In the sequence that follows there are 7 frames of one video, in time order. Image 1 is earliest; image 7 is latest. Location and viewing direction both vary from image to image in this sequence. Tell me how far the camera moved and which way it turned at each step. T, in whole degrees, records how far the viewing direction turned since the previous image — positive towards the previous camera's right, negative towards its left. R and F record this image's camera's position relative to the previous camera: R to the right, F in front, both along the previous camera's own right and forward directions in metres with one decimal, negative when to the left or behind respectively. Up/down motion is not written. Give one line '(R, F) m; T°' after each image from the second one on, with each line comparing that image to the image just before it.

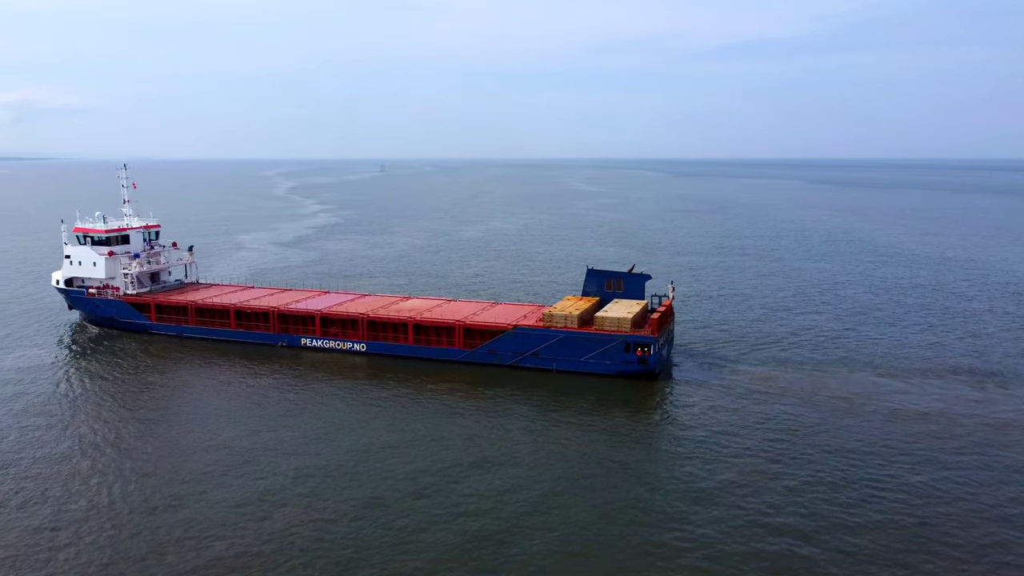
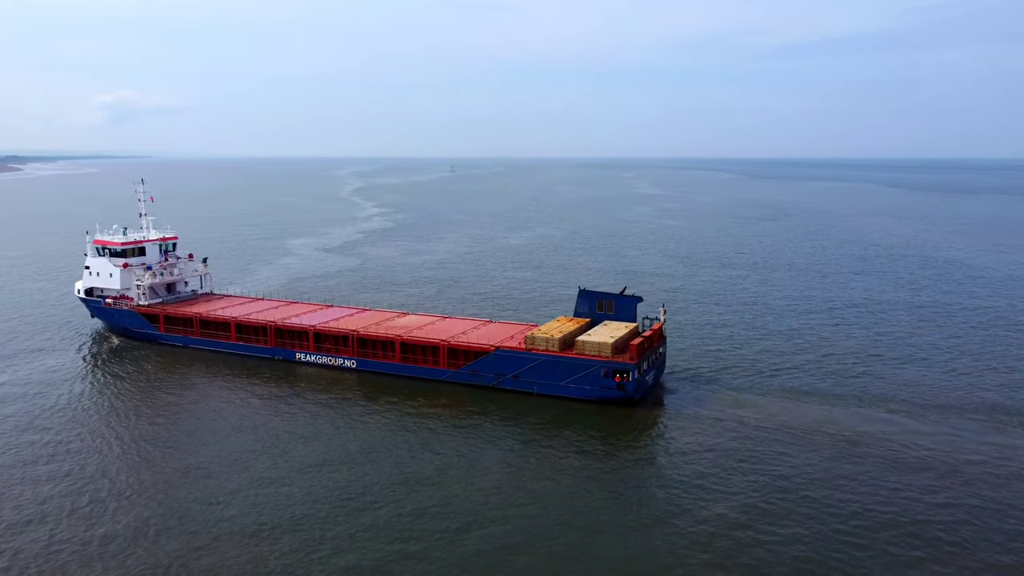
(+3.7, +0.3) m; -5°
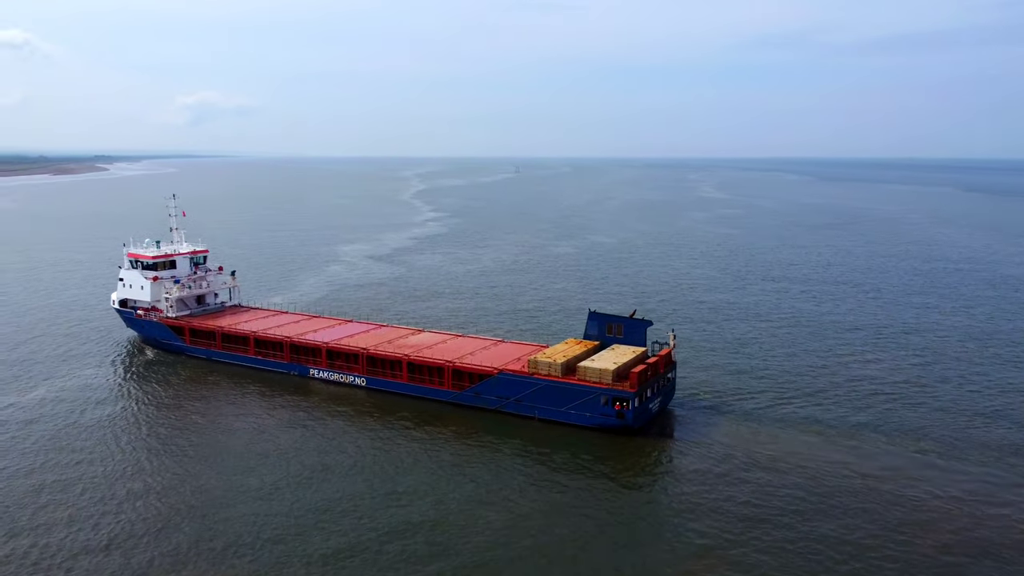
(+2.6, +0.3) m; -5°
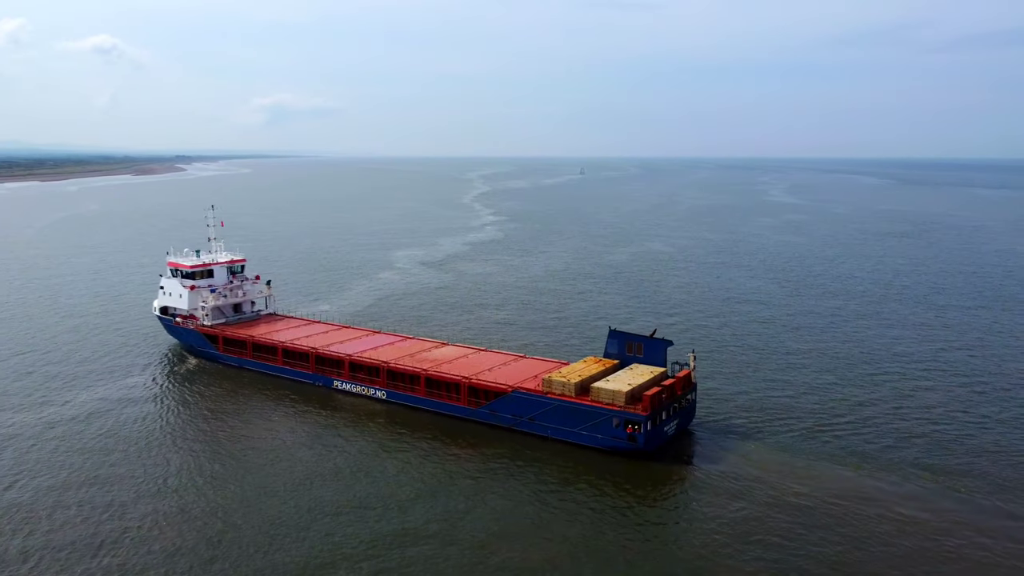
(+2.1, +0.3) m; -5°
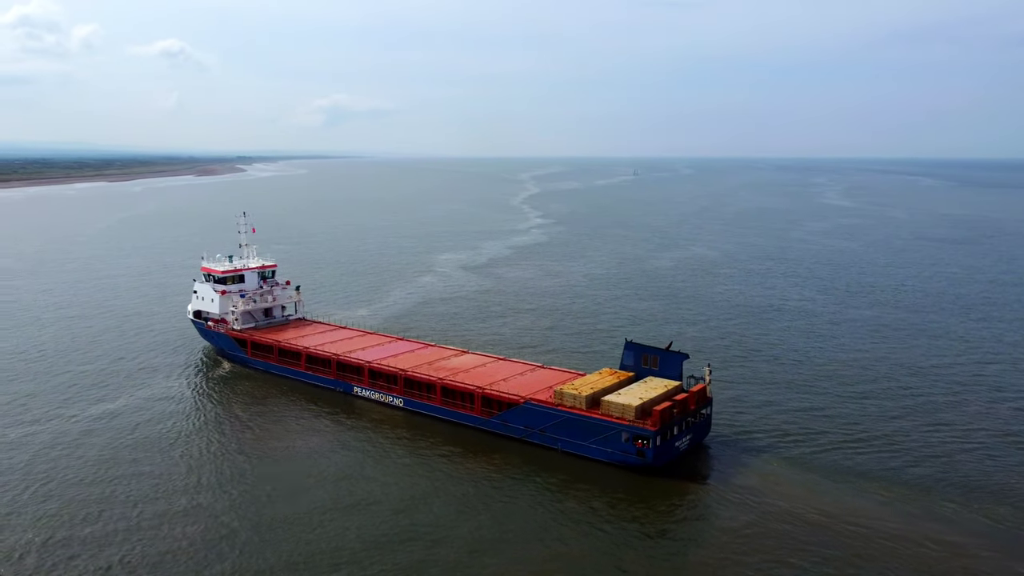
(+1.7, +0.1) m; -4°
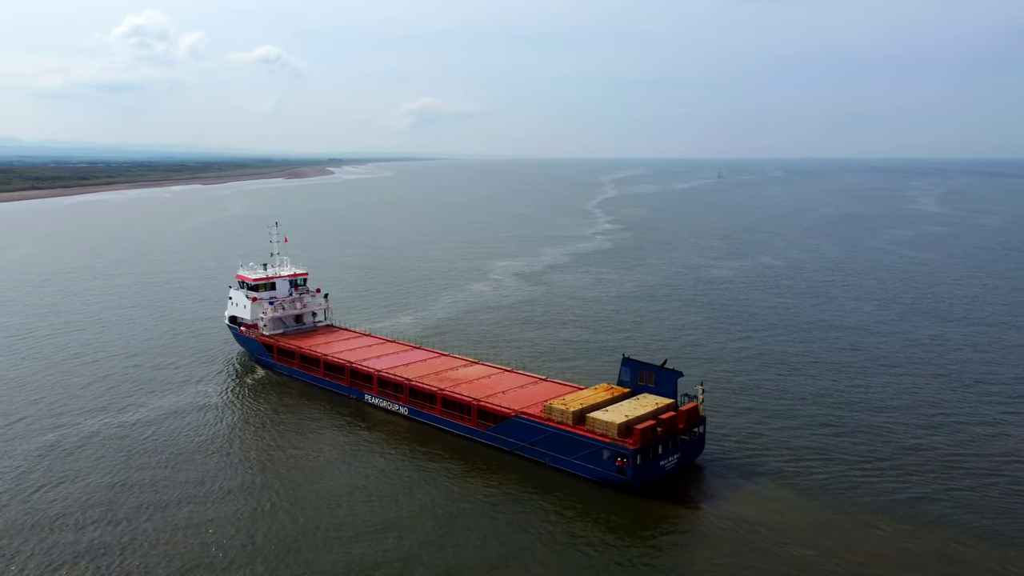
(+3.9, -0.3) m; -6°
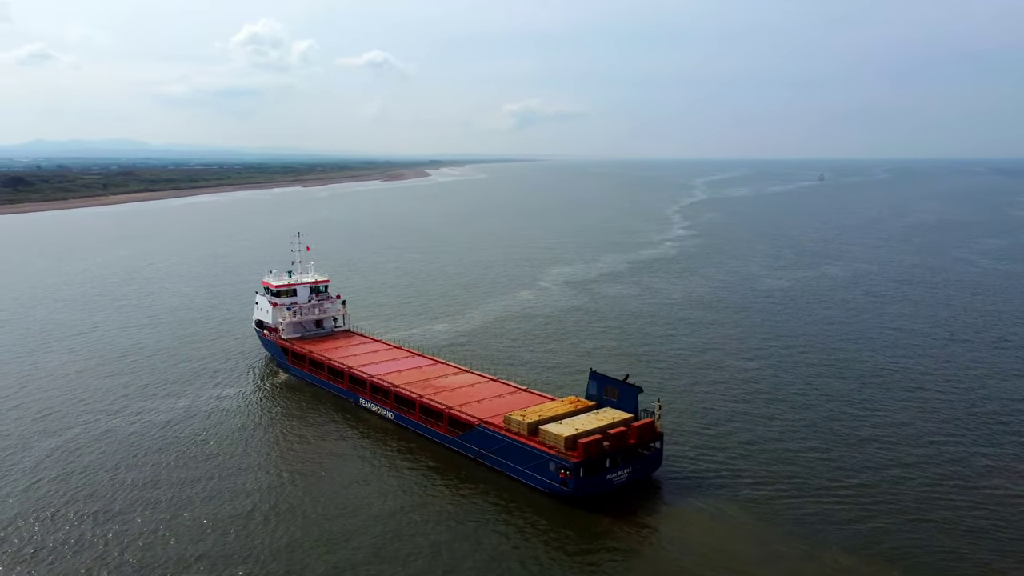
(+5.8, -0.9) m; -7°
